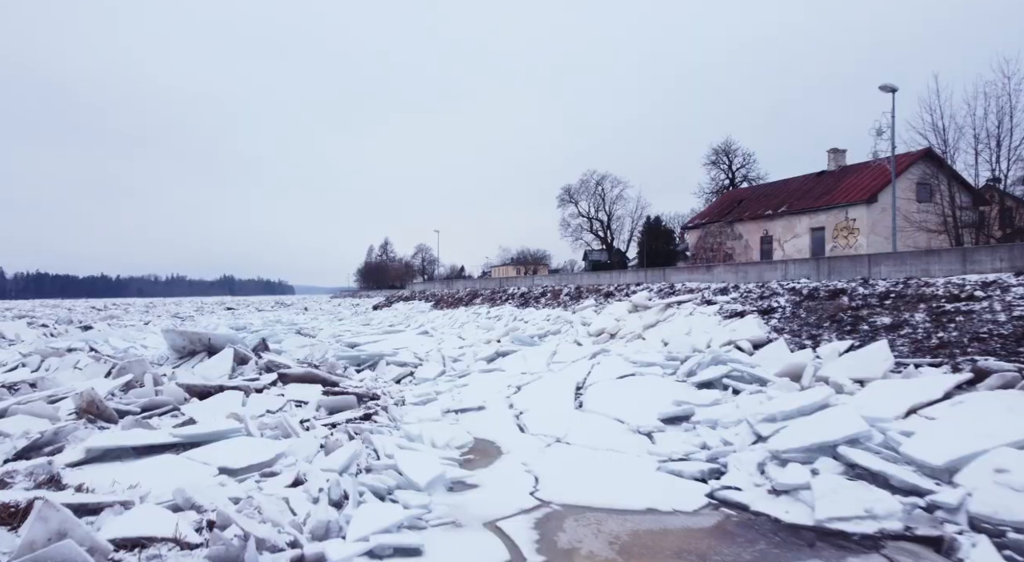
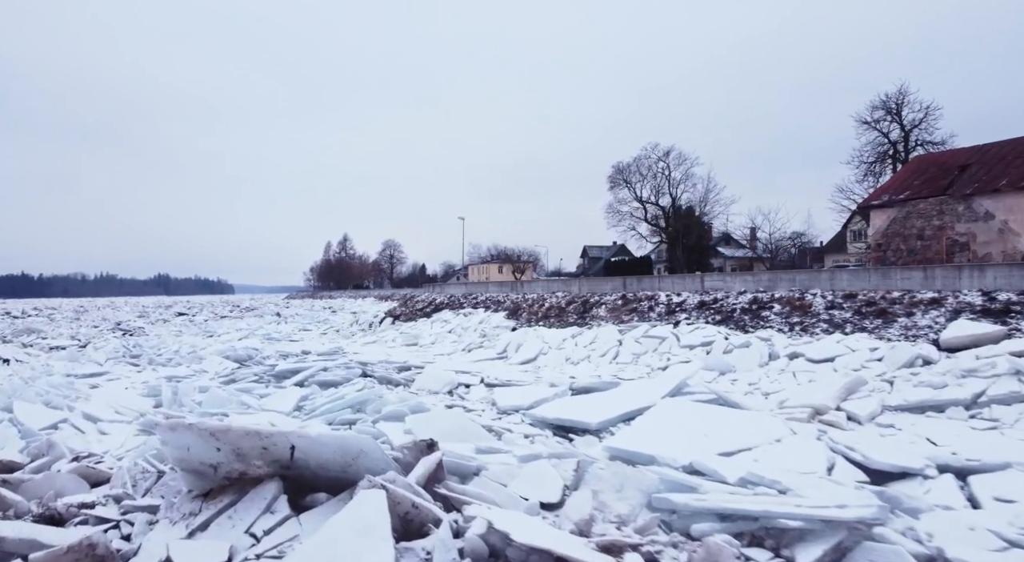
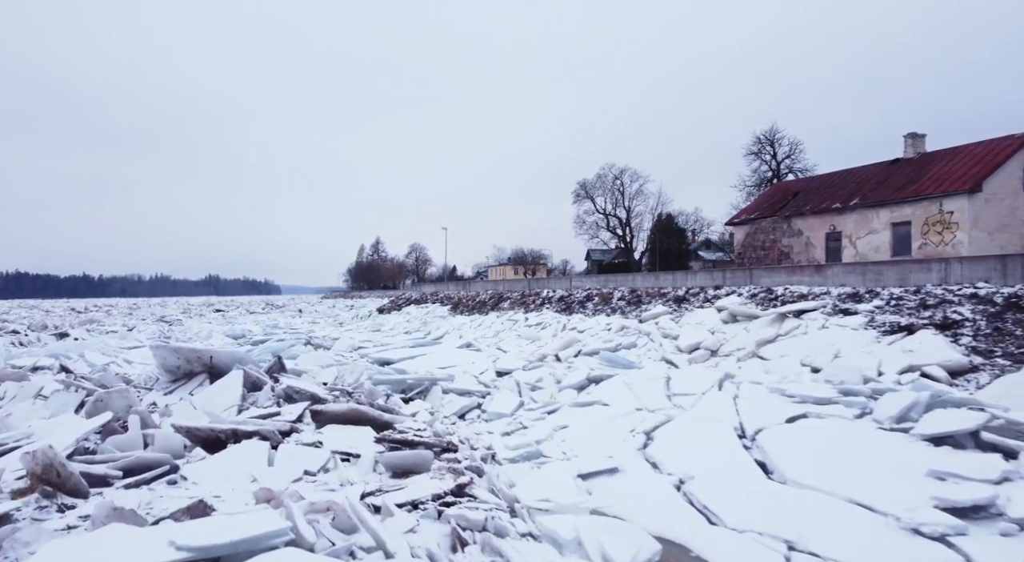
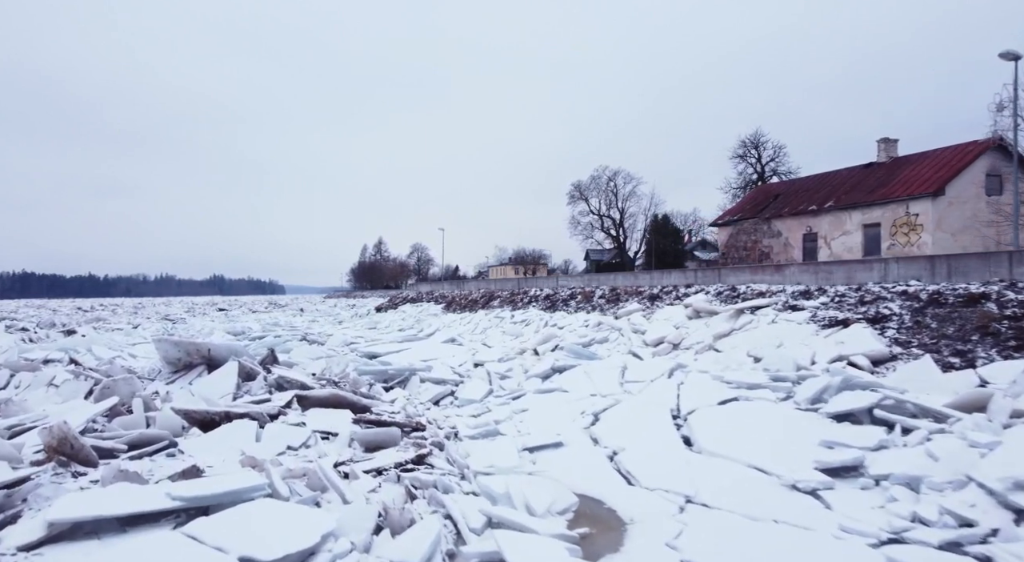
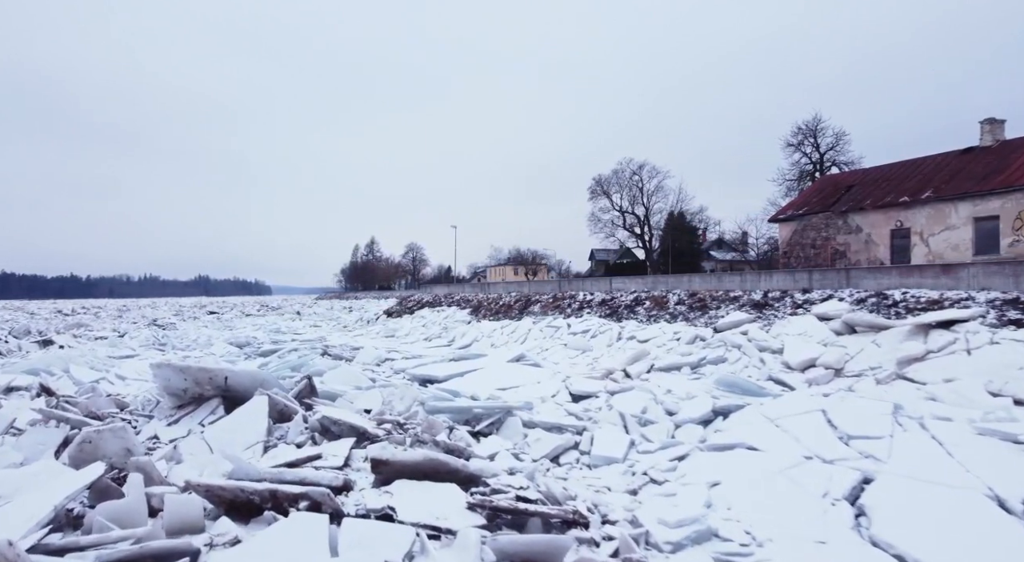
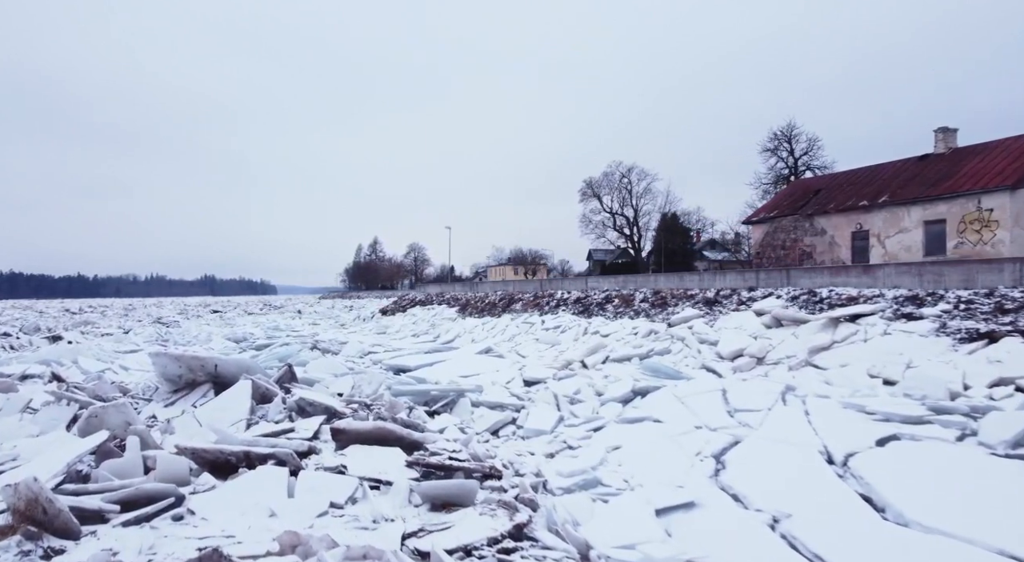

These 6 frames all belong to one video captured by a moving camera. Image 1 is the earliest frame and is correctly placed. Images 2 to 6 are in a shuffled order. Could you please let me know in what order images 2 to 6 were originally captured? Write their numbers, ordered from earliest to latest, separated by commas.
4, 3, 6, 5, 2
